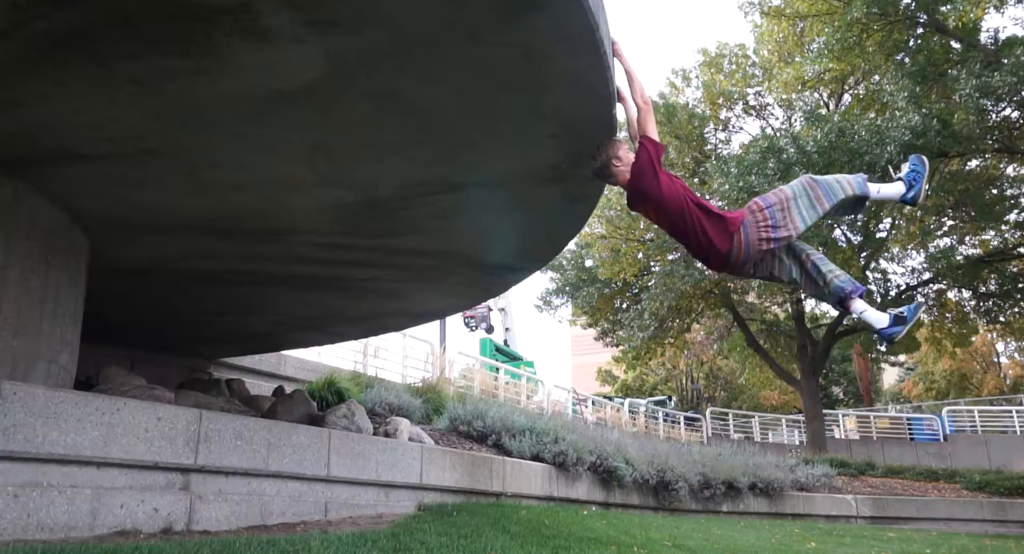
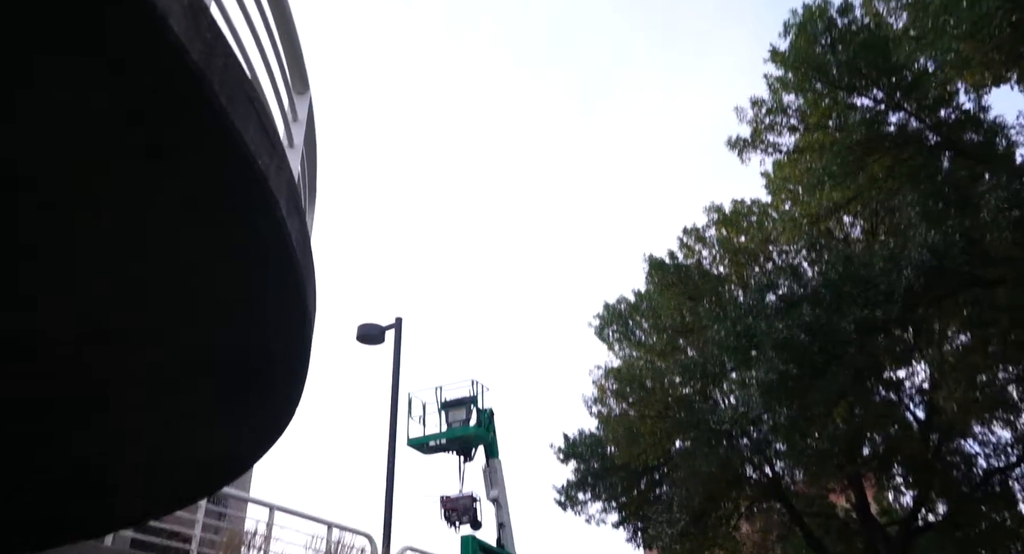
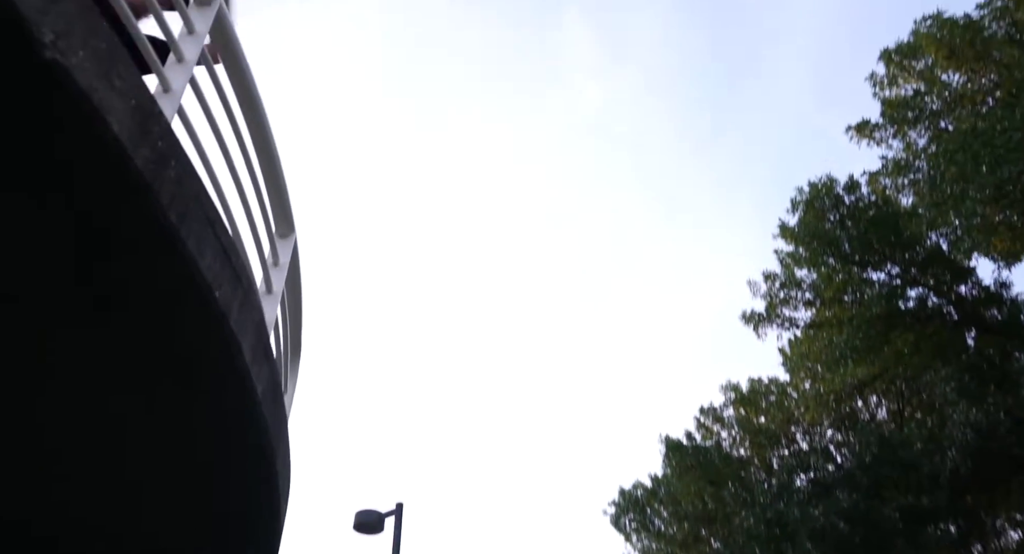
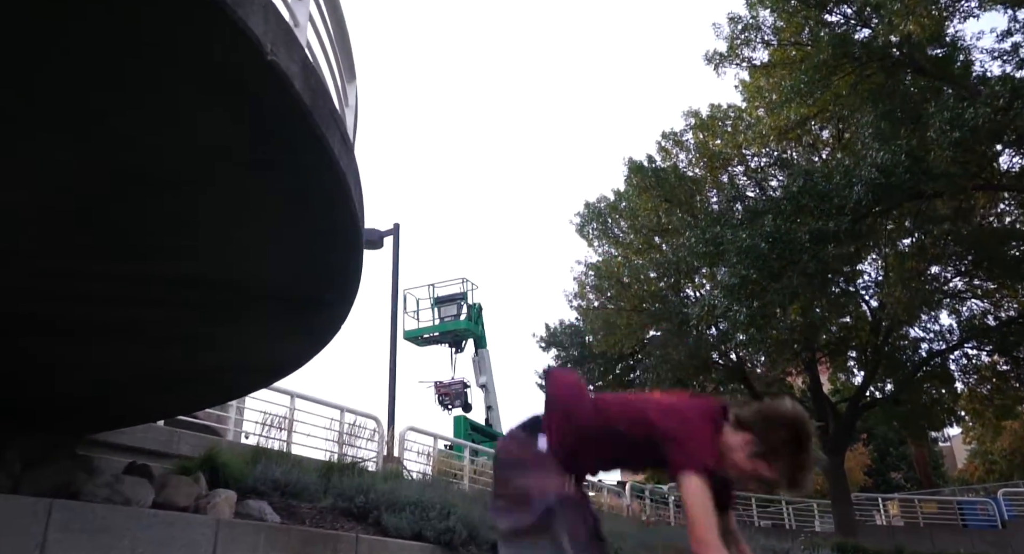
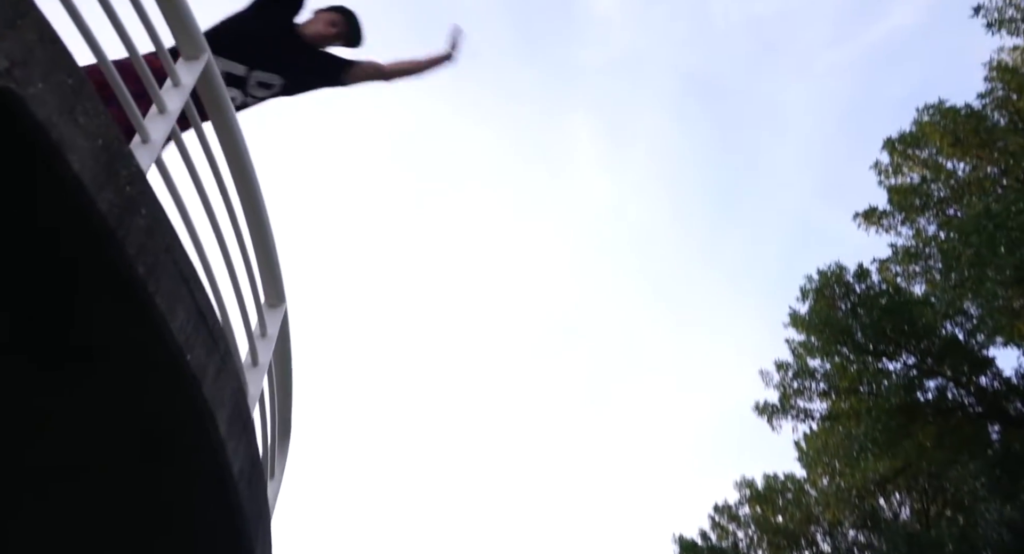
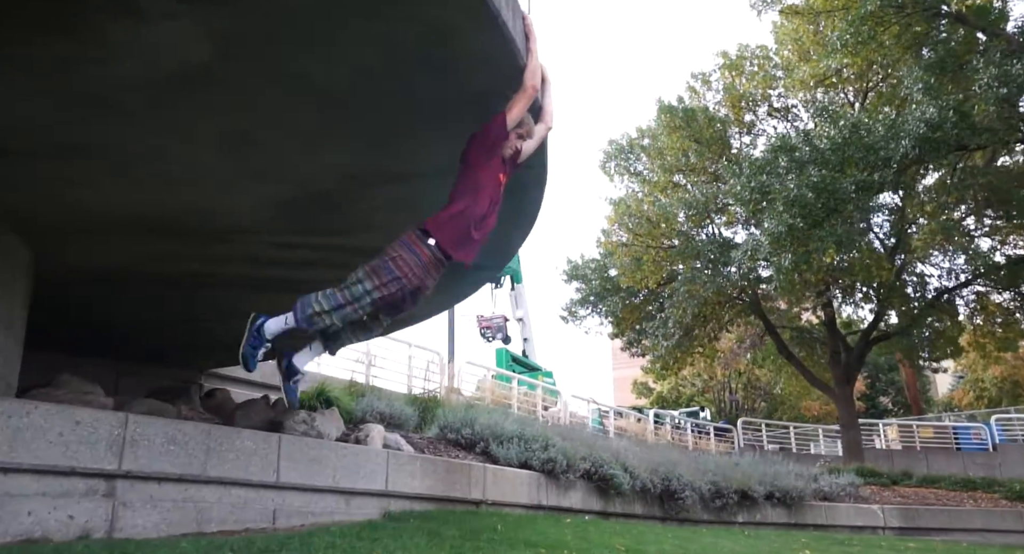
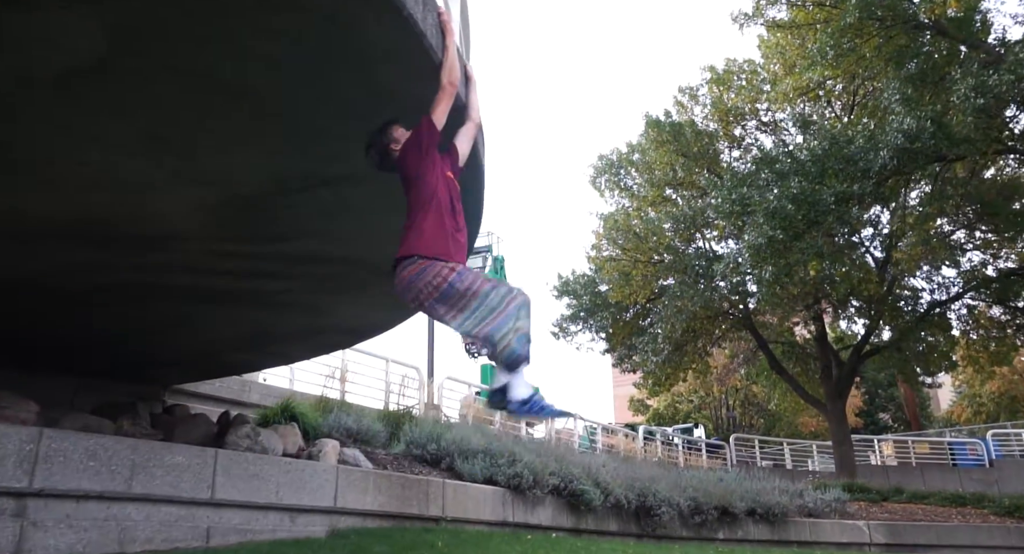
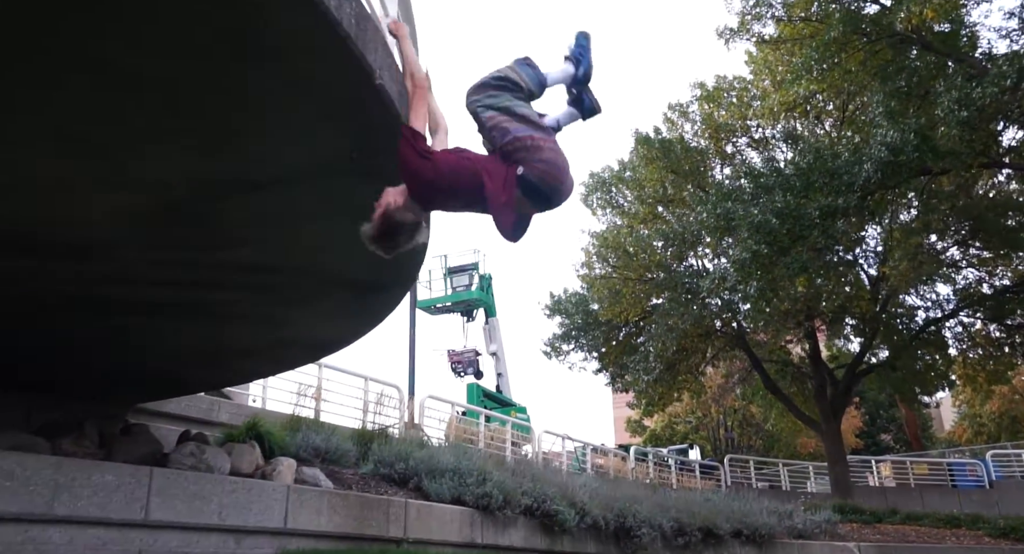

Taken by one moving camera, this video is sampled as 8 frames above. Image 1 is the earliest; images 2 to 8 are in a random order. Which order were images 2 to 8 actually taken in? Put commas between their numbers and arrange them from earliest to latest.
6, 7, 8, 4, 2, 3, 5
